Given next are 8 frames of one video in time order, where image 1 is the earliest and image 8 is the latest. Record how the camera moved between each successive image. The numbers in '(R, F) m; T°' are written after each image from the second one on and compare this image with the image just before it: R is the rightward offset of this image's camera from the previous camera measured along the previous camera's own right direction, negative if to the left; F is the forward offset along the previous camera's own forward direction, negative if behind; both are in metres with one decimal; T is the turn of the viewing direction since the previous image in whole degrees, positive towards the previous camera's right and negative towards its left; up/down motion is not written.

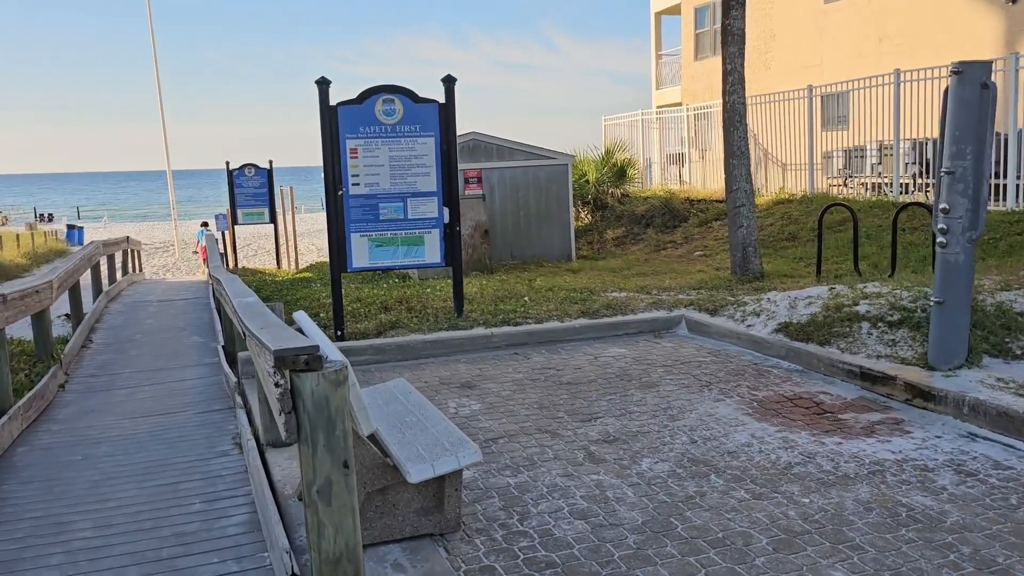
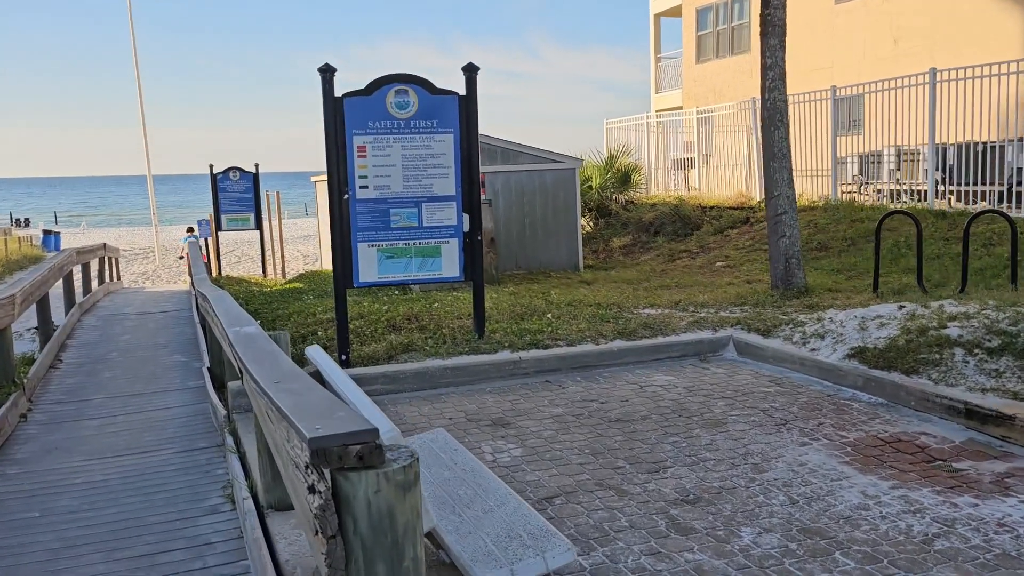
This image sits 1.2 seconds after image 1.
(-0.4, +0.9) m; +1°
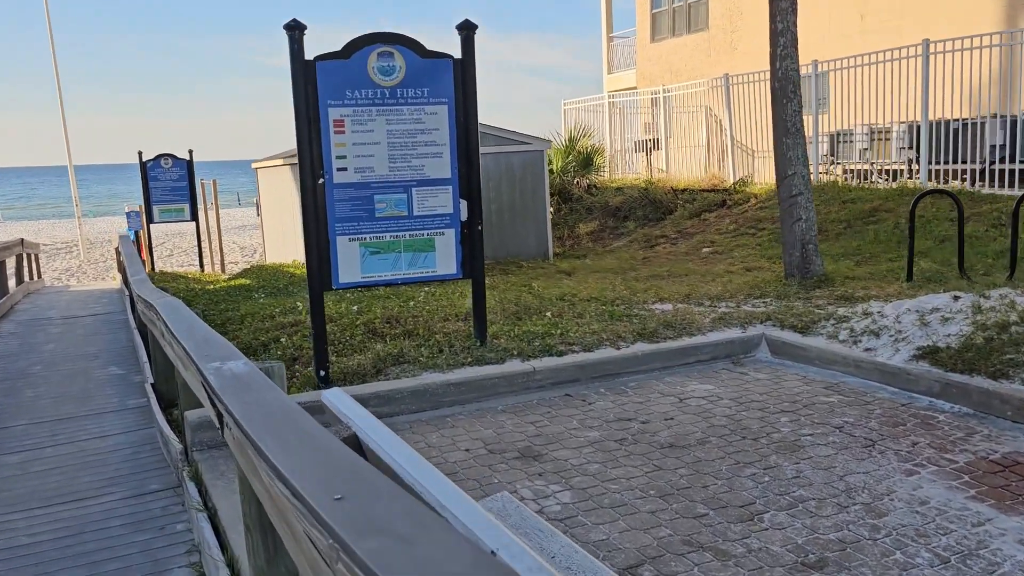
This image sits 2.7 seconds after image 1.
(-0.5, +1.0) m; +4°
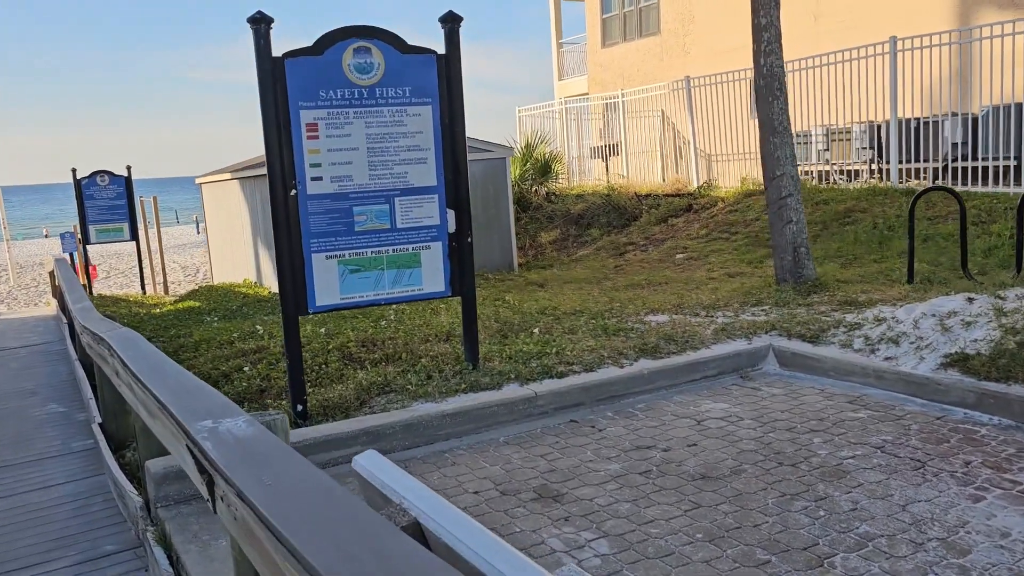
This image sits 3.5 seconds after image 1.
(-0.3, +0.5) m; +4°
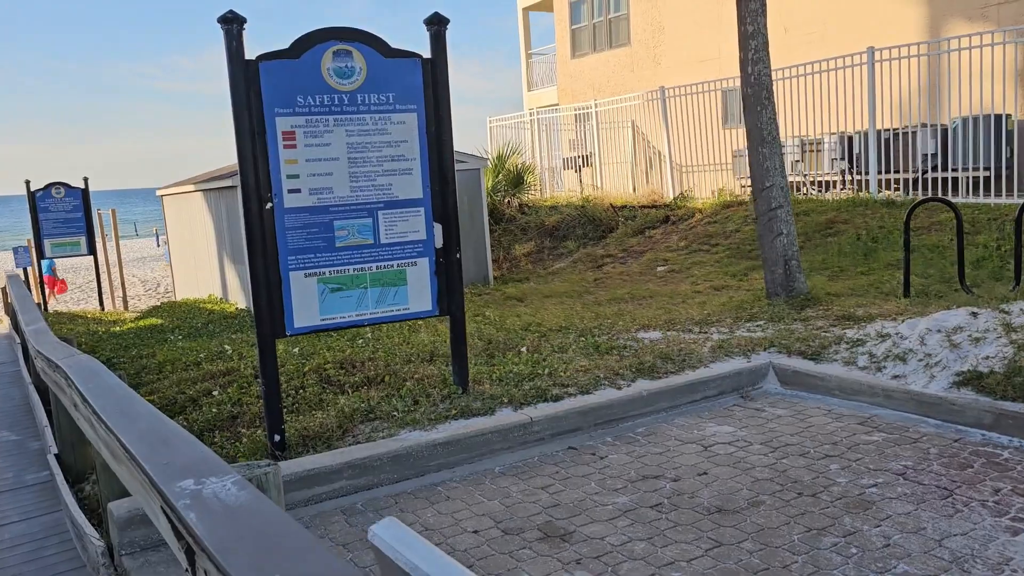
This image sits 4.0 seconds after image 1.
(-0.2, +0.3) m; +2°
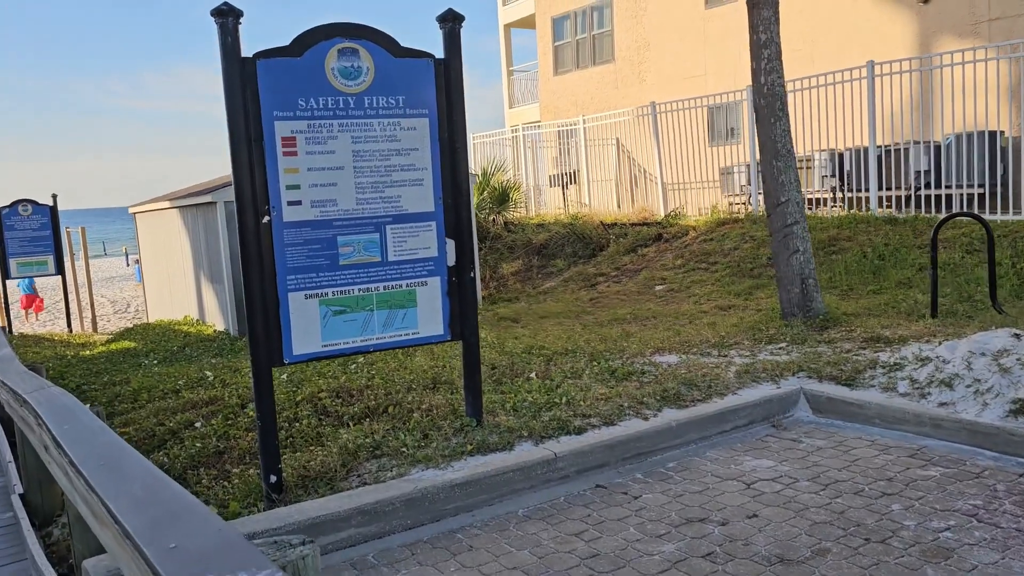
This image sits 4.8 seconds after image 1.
(-0.2, +0.4) m; +2°
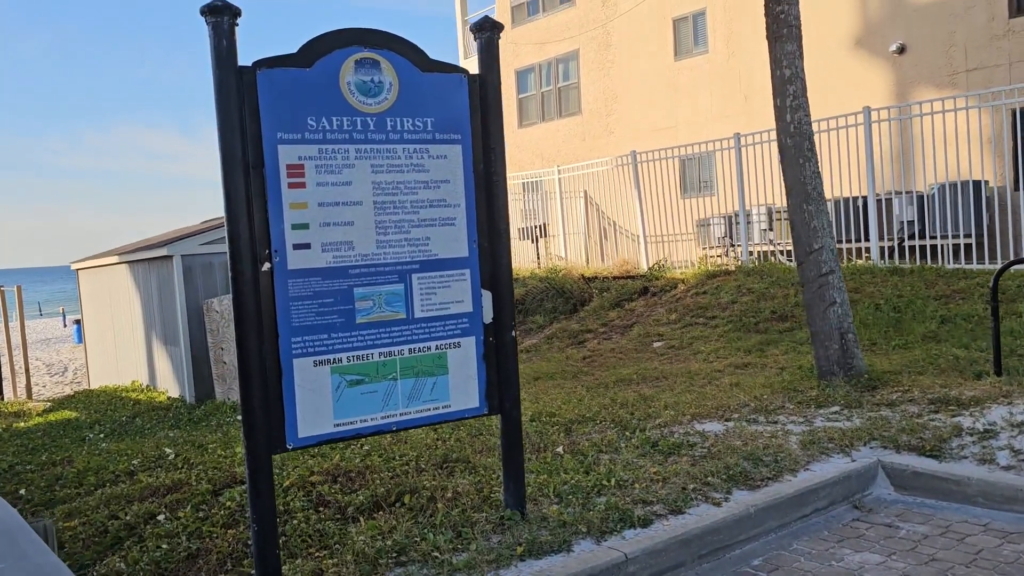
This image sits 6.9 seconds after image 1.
(-0.4, +0.8) m; +3°
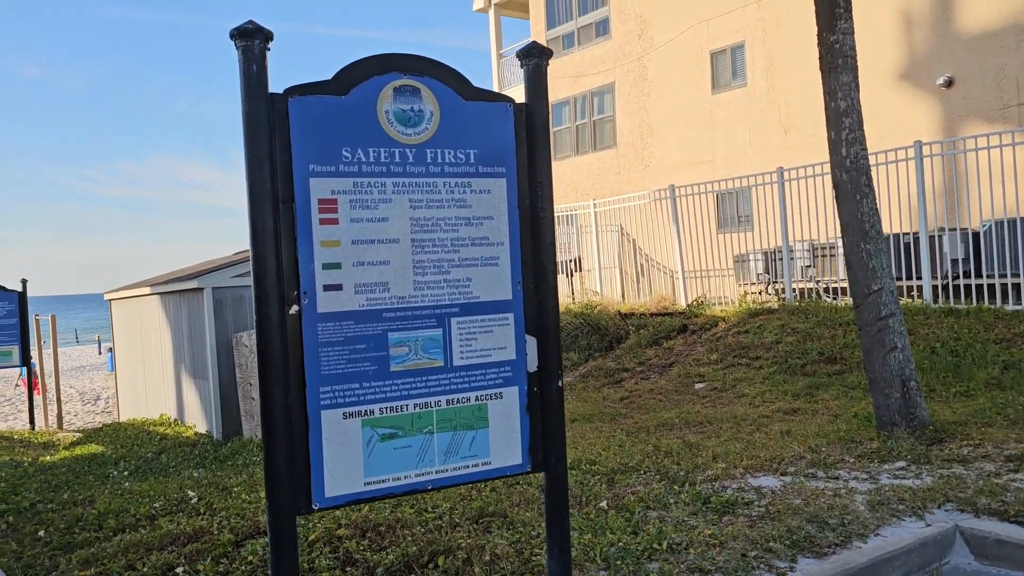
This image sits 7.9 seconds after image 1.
(-0.1, +0.3) m; -2°
